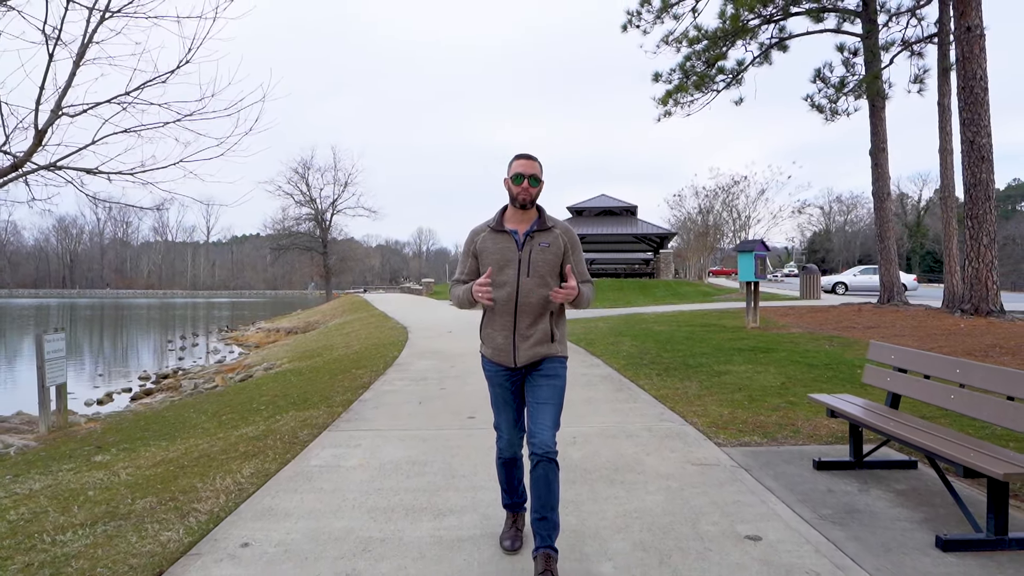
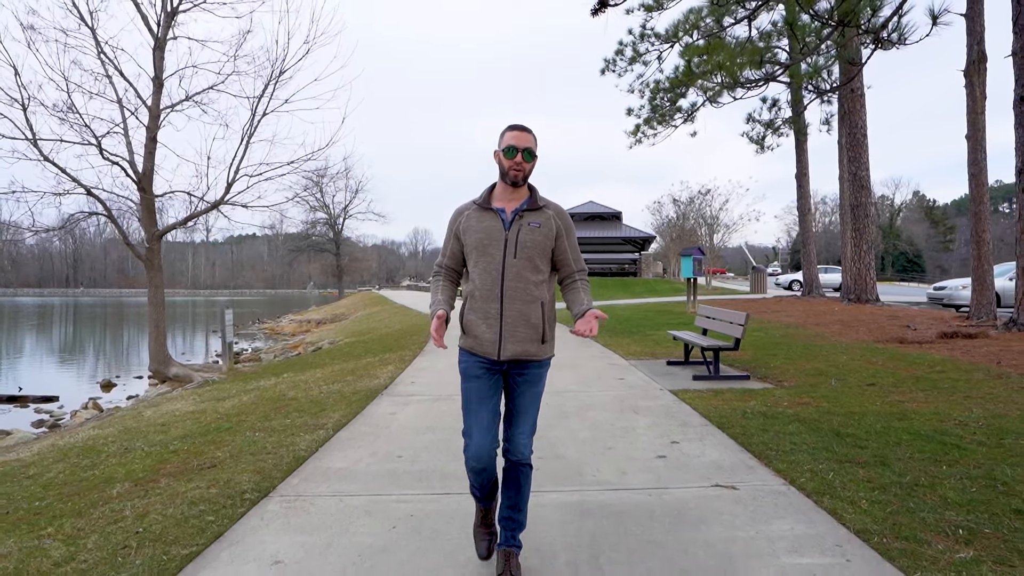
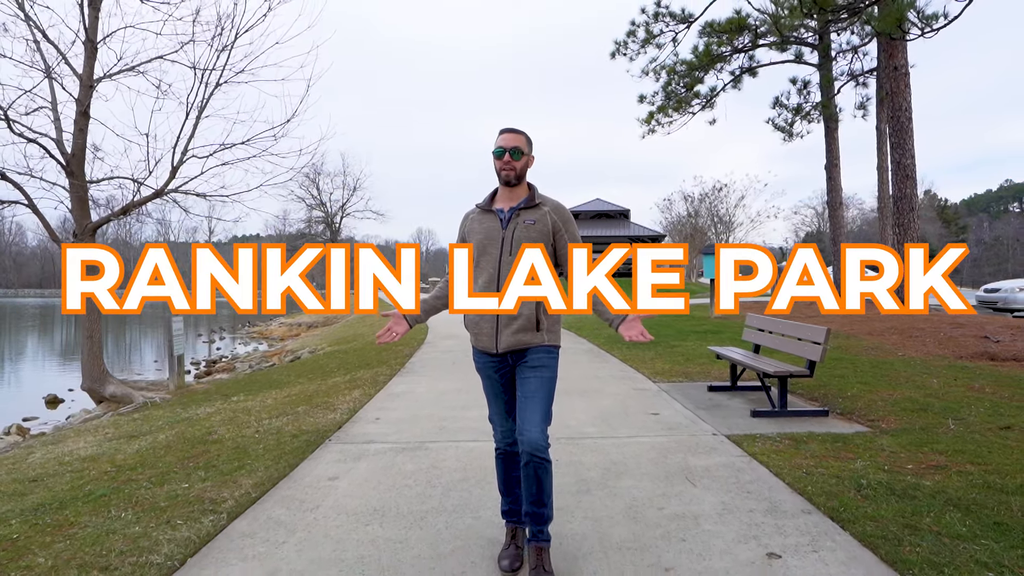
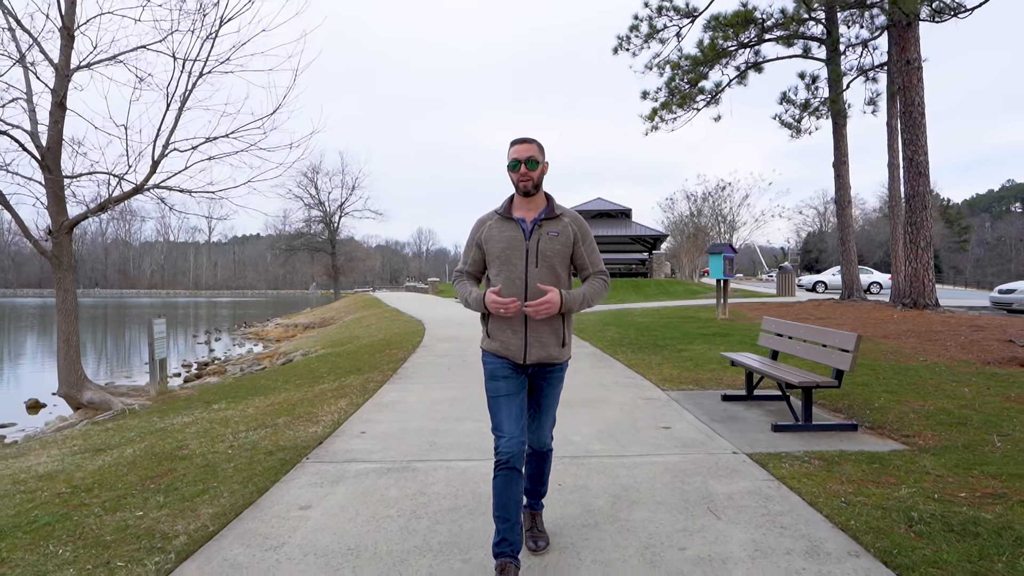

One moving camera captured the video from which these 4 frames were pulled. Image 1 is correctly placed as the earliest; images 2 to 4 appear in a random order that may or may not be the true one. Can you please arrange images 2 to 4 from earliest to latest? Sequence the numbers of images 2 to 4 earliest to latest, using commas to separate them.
4, 3, 2
